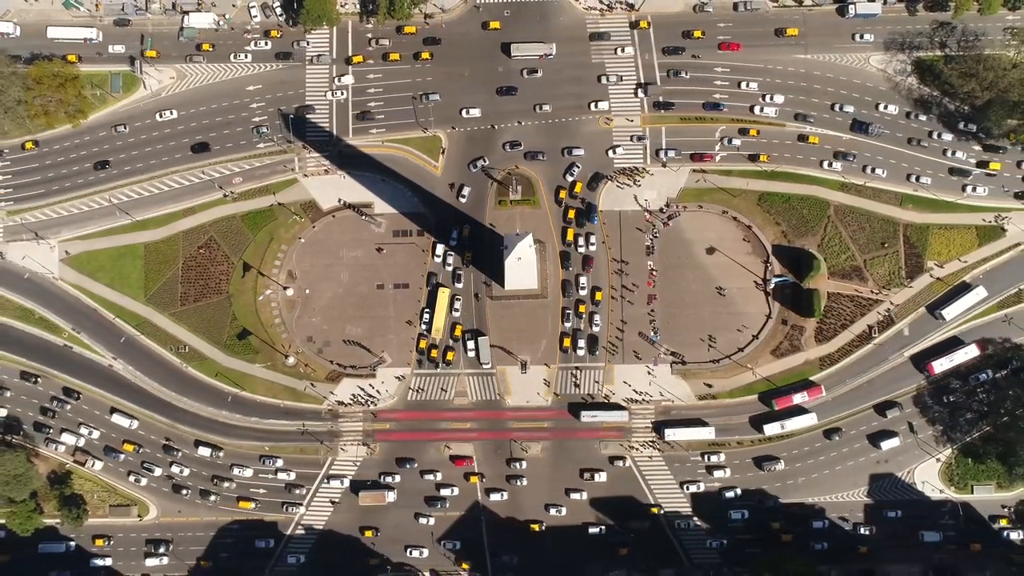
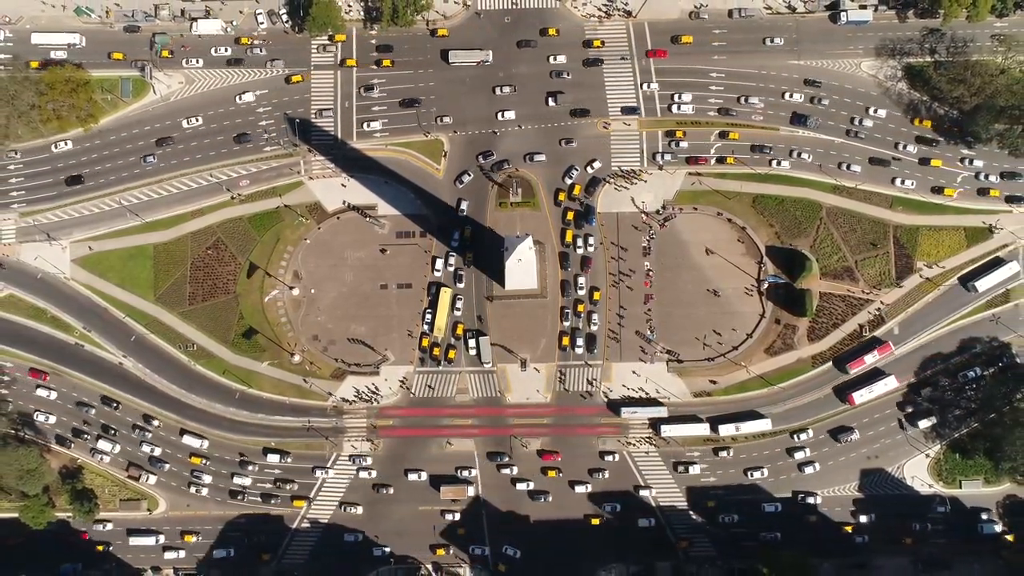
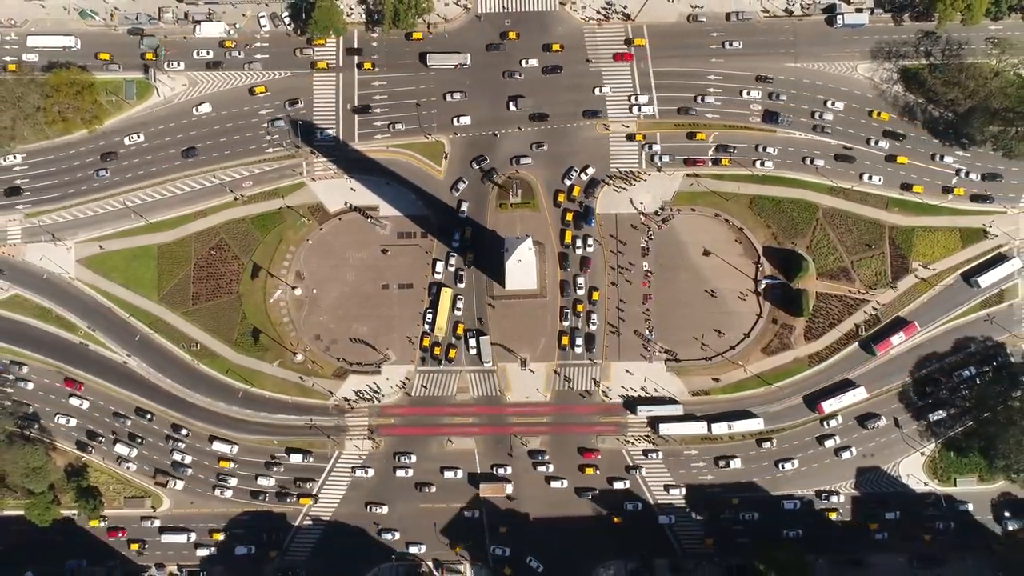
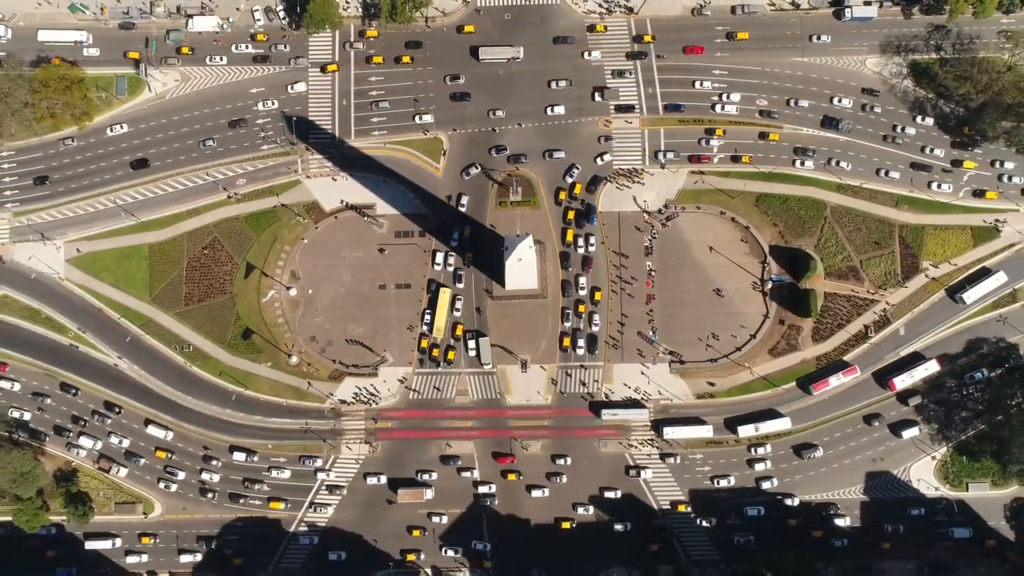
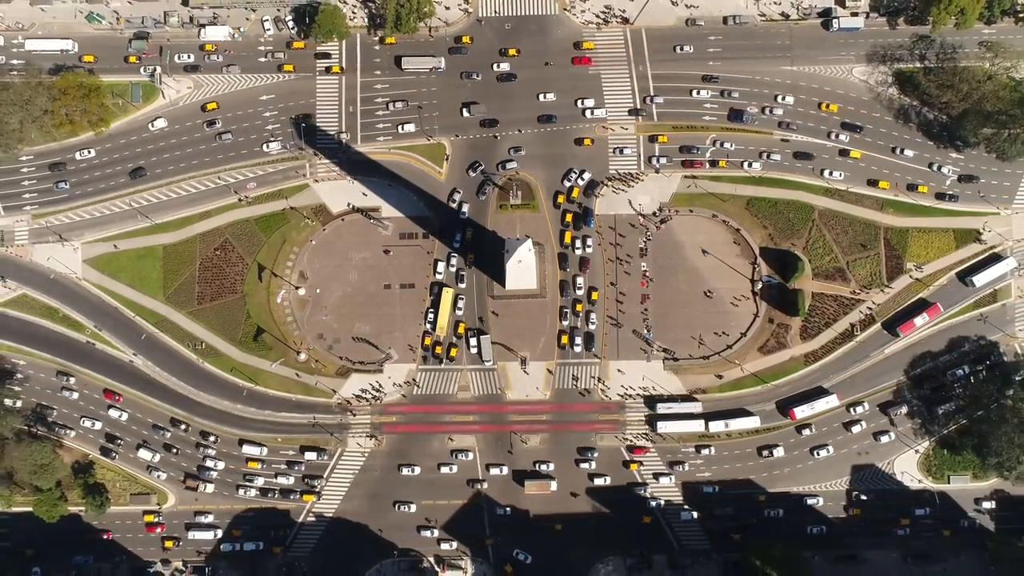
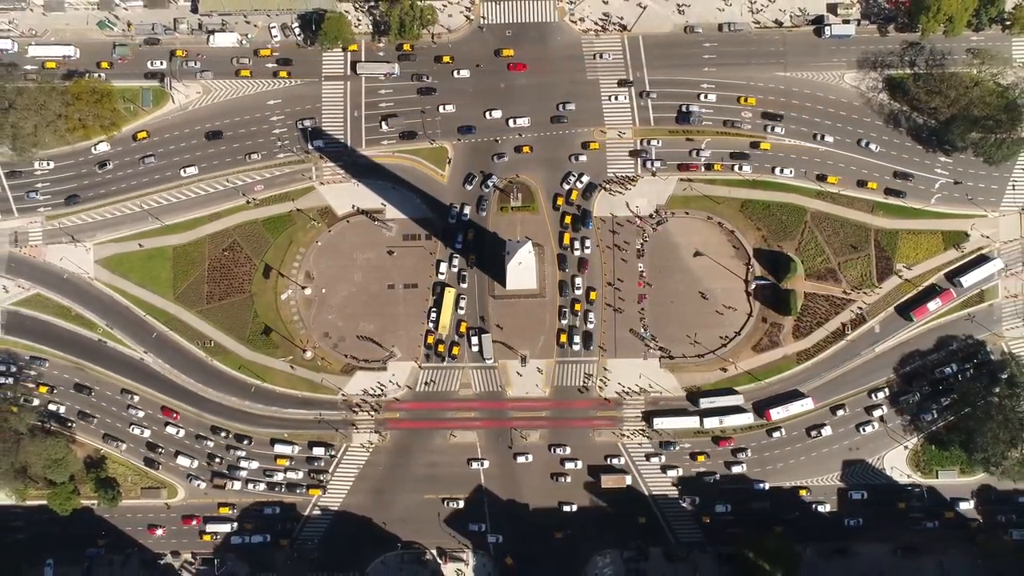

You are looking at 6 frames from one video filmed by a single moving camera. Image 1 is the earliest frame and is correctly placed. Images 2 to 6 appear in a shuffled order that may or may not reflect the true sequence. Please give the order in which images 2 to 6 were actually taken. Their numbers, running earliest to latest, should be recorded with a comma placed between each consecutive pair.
4, 2, 3, 5, 6
